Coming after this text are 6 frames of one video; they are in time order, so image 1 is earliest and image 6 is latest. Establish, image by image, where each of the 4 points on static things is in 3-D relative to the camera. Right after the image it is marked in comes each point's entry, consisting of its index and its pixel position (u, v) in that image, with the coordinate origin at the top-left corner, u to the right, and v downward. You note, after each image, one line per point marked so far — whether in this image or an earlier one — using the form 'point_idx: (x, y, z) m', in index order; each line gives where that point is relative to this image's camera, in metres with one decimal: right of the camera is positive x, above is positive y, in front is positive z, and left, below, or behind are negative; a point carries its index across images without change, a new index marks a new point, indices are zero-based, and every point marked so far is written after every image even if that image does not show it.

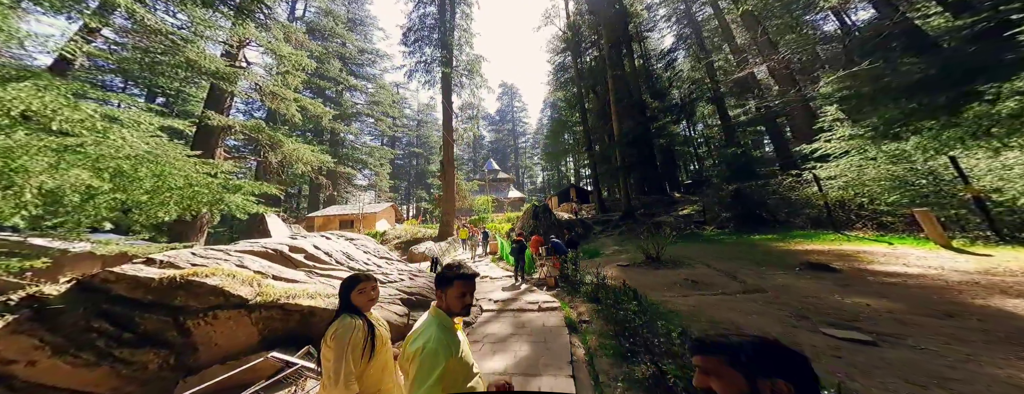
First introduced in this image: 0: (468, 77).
0: (-3.2, +8.8, +18.0) m
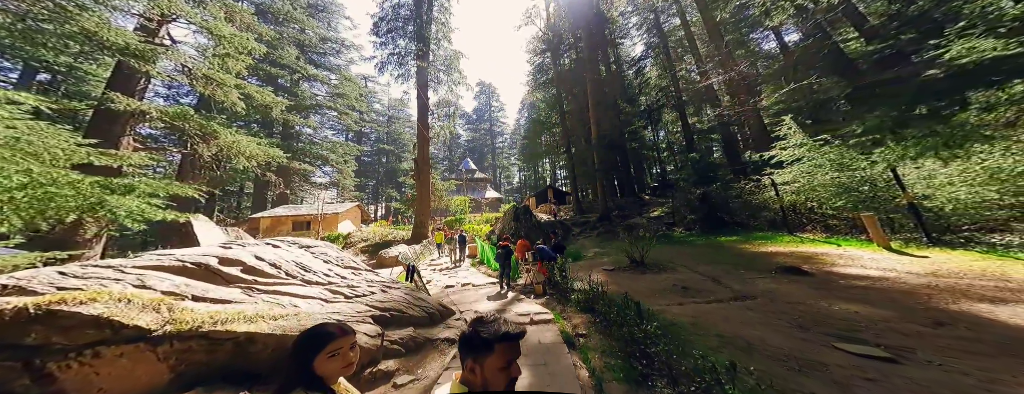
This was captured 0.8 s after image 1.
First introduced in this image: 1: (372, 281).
0: (-4.8, +8.8, +17.3) m
1: (-2.2, -1.3, +3.8) m
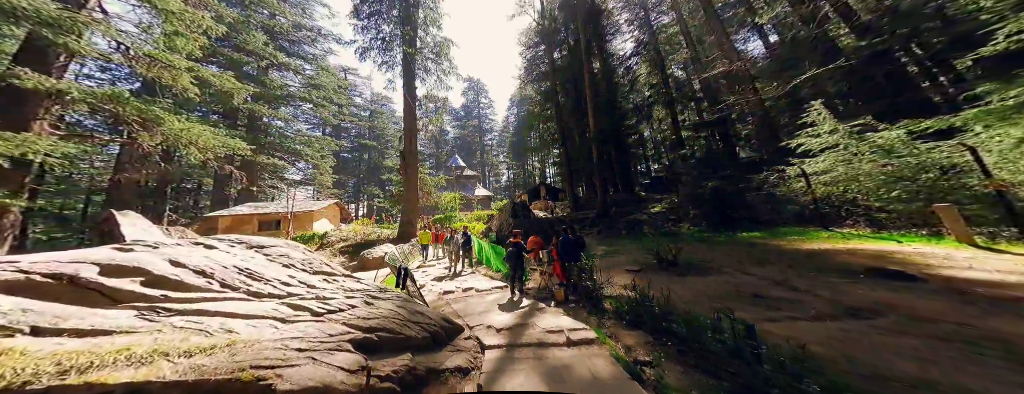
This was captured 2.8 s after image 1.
0: (-5.3, +9.0, +16.2) m
1: (-1.9, -1.1, +2.9) m
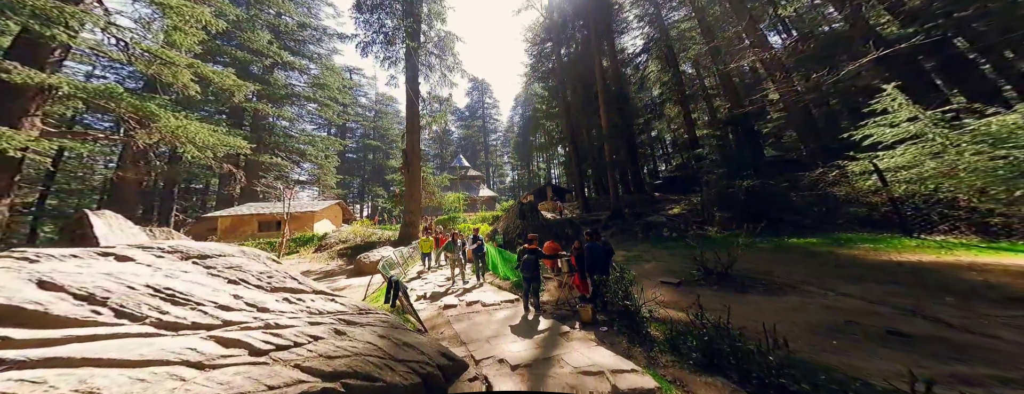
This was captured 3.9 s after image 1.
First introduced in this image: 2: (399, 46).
0: (-4.8, +9.0, +15.7) m
1: (-1.7, -1.0, +2.2) m
2: (-6.9, +9.2, +14.7) m
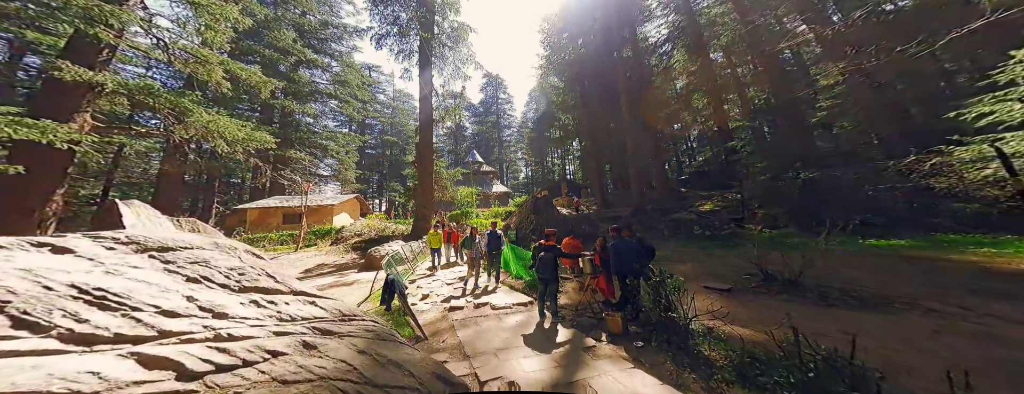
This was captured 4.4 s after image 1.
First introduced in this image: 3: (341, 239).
0: (-3.8, +9.4, +15.3) m
1: (-1.7, -0.9, +1.9) m
2: (-5.9, +9.6, +14.5) m
3: (-9.6, -2.4, +13.7) m
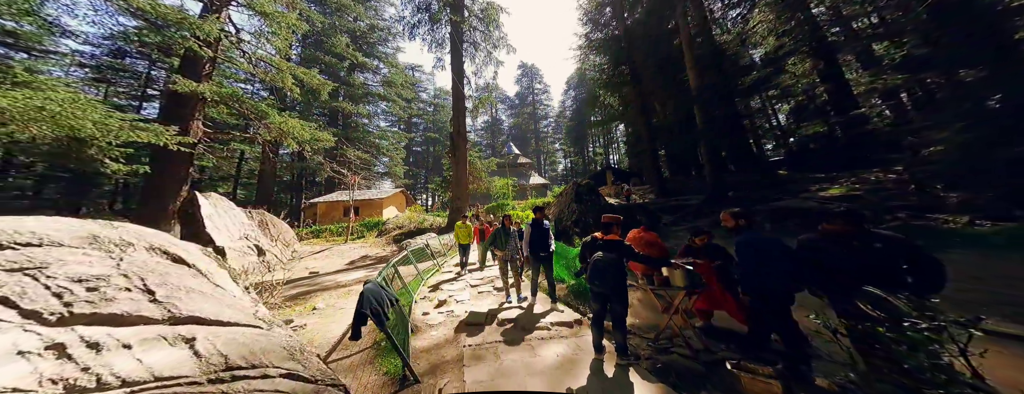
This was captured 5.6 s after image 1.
0: (-1.5, +9.9, +14.5) m
1: (-1.5, -0.7, +1.1) m
2: (-3.7, +10.0, +14.0) m
3: (-7.2, -2.0, +14.2) m
